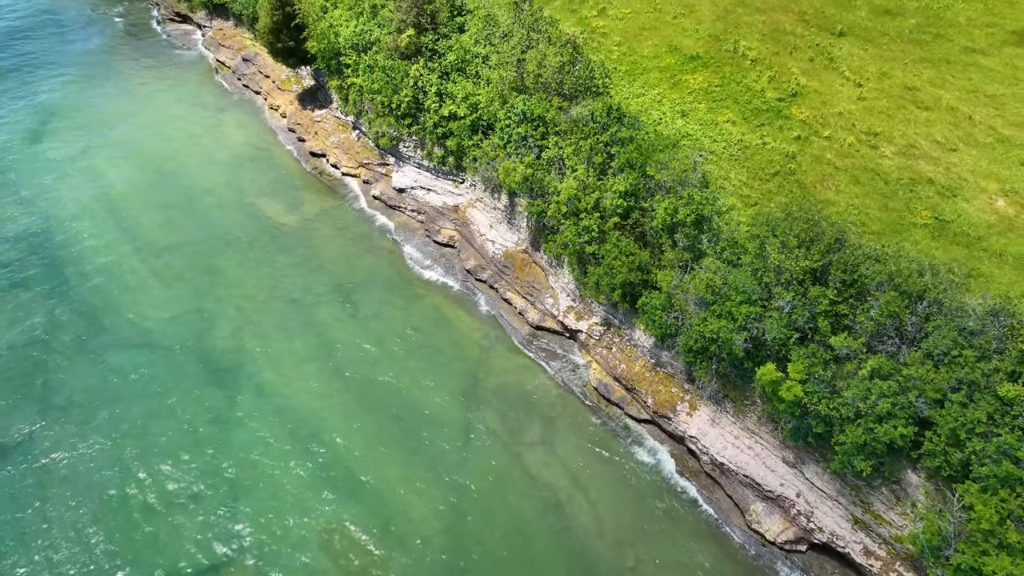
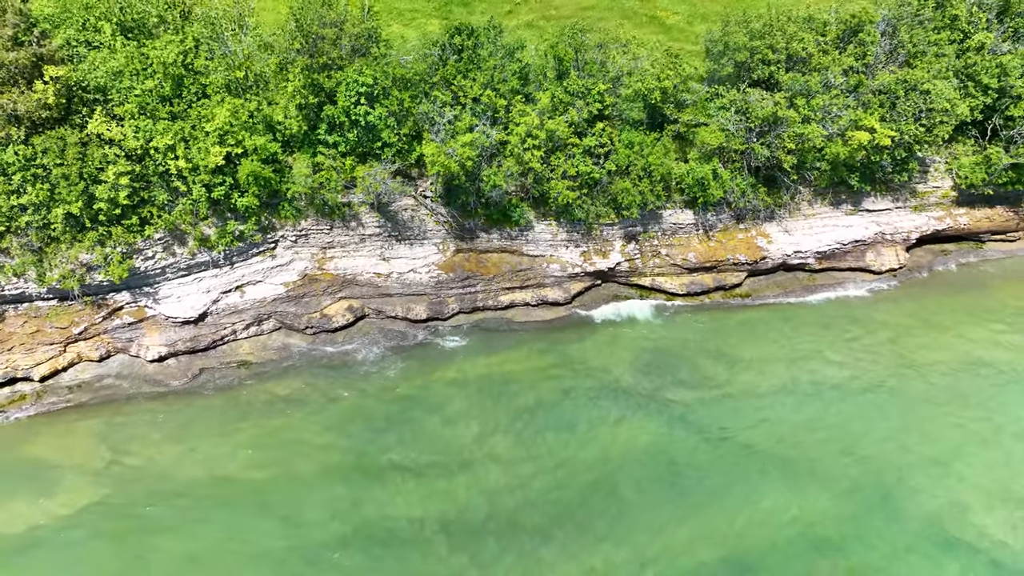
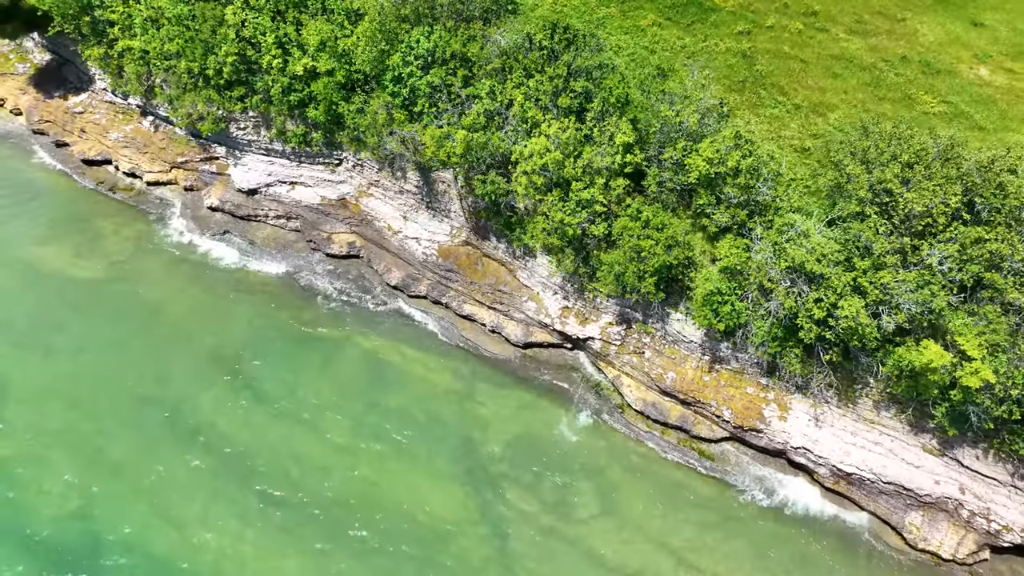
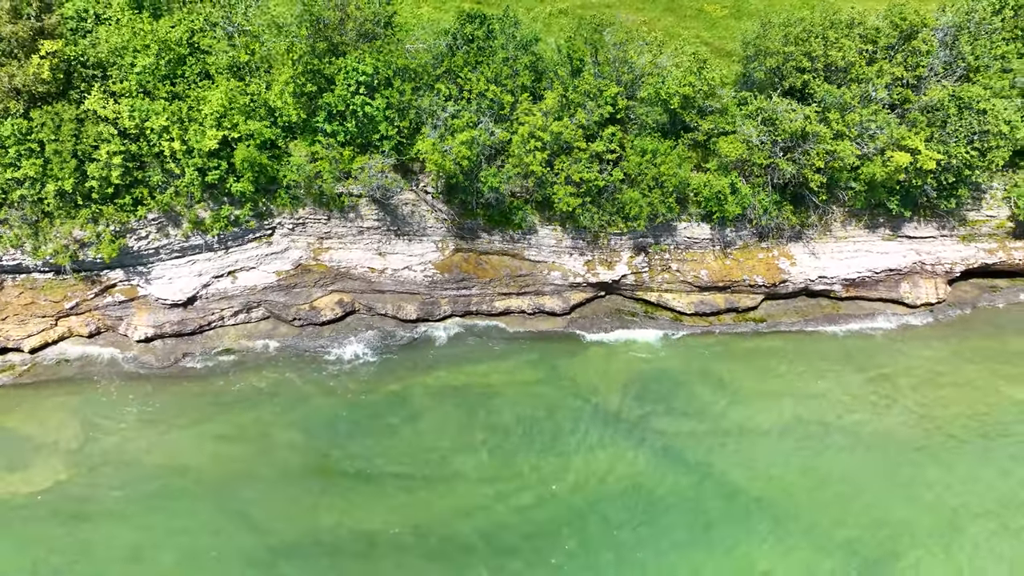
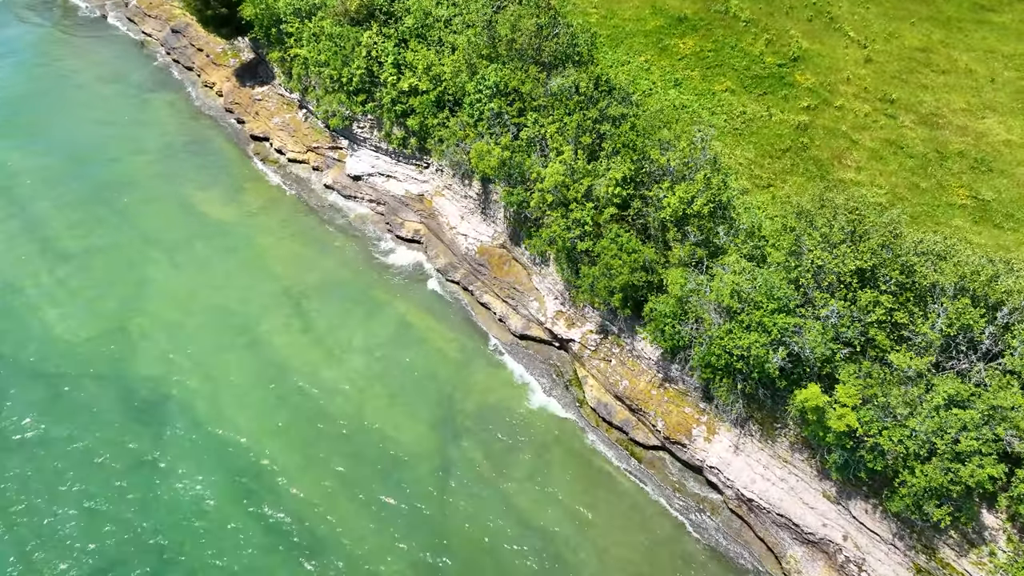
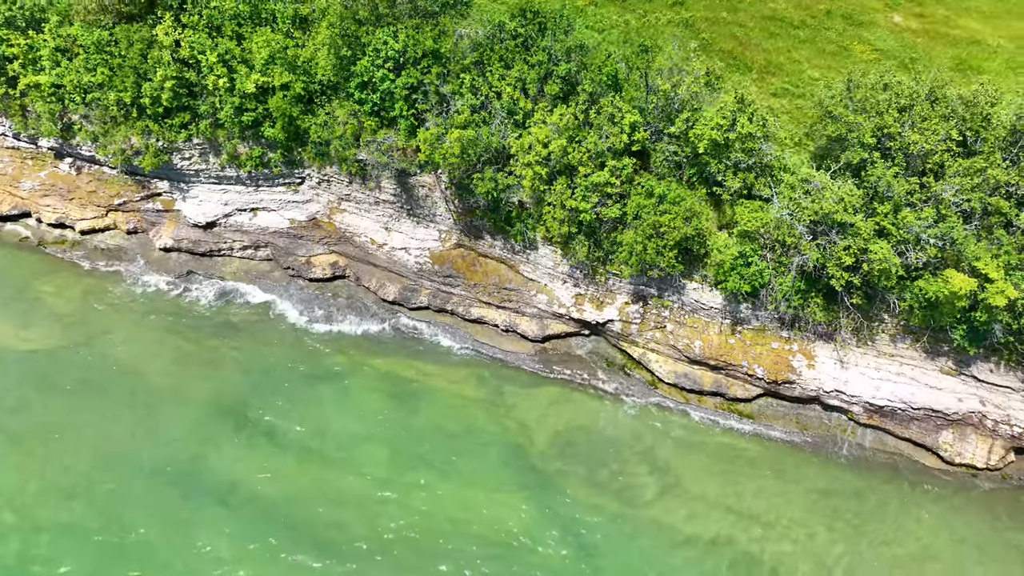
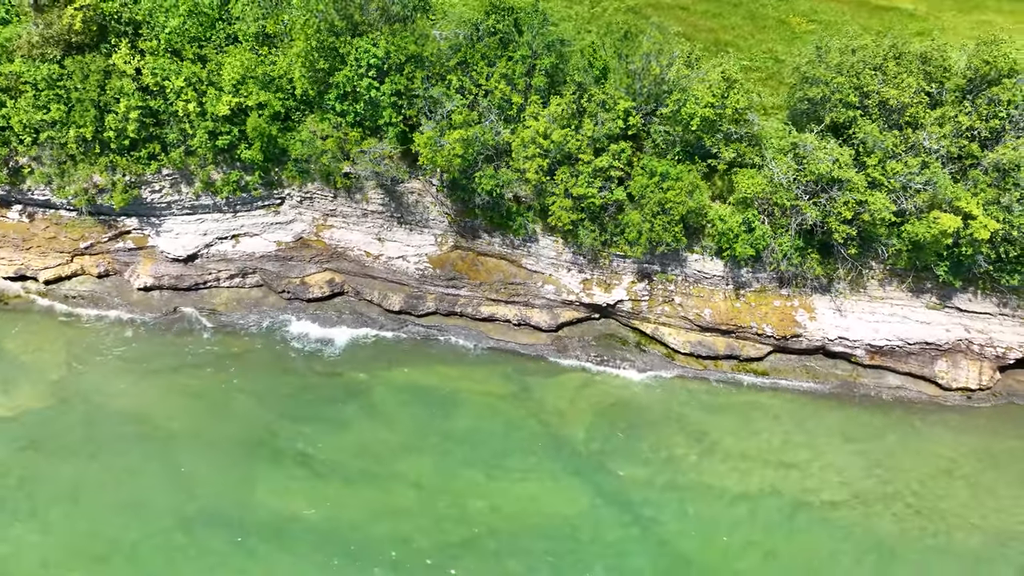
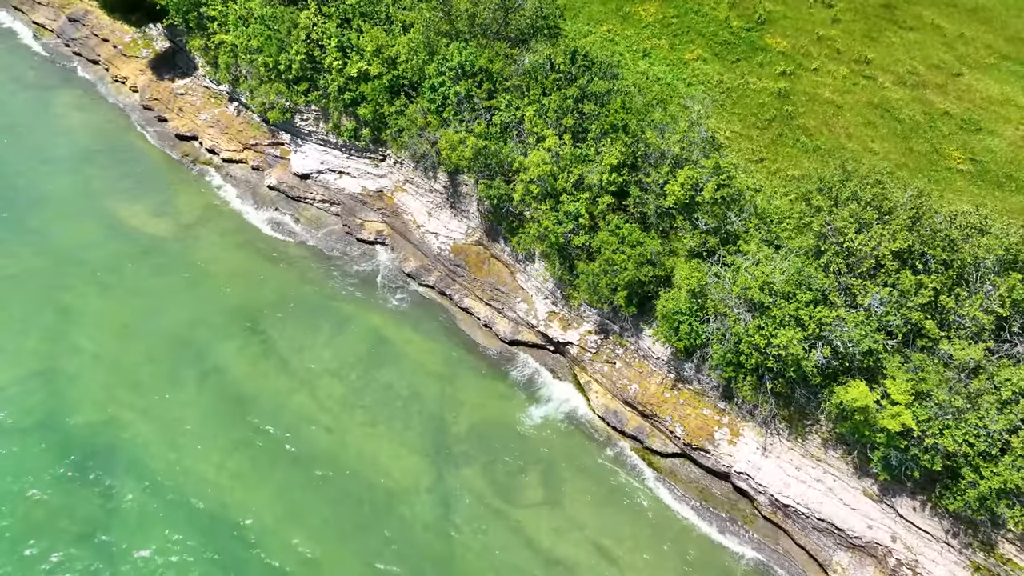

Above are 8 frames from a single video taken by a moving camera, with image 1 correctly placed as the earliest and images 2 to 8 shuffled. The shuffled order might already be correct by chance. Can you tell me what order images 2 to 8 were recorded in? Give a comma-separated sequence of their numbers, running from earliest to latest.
5, 8, 3, 6, 7, 4, 2
